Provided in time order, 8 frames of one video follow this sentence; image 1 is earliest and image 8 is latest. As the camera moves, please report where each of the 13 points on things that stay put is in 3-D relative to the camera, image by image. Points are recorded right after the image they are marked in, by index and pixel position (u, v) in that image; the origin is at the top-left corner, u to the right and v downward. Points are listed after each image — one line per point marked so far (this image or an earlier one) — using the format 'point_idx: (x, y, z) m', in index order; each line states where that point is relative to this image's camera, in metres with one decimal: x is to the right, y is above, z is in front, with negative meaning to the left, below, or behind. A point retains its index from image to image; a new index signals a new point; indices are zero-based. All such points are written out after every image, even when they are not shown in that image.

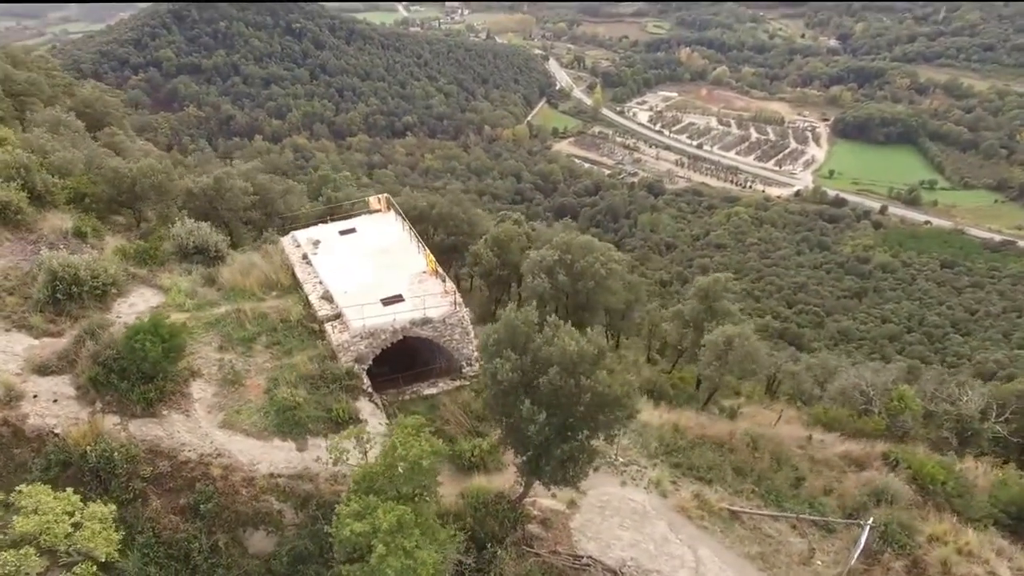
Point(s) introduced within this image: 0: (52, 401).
0: (-8.1, -2.0, +11.7) m
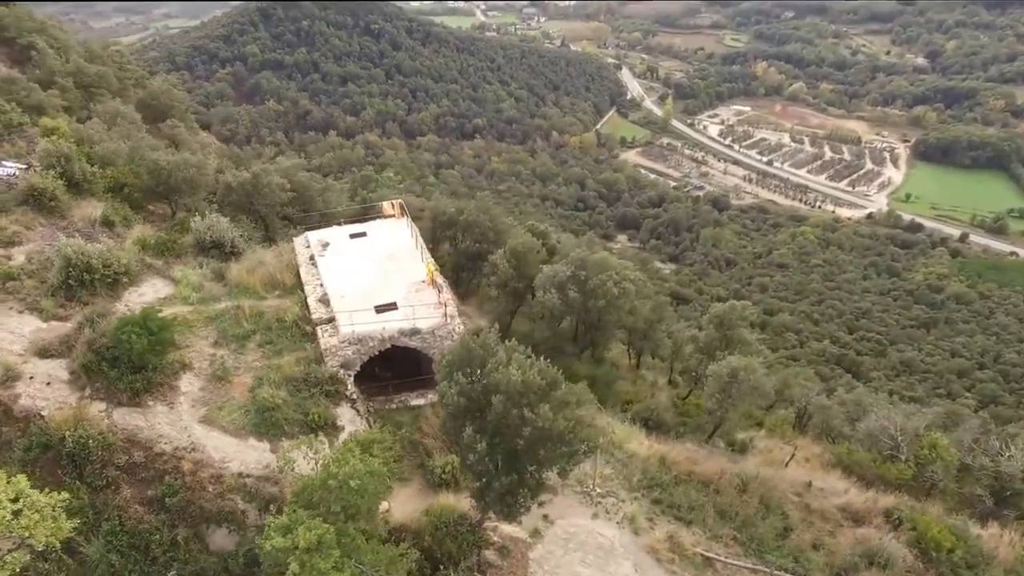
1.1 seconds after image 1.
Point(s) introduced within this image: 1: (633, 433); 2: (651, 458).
0: (-8.6, -1.8, +12.3) m
1: (+2.6, -3.3, +14.6) m
2: (+2.8, -3.4, +13.4) m
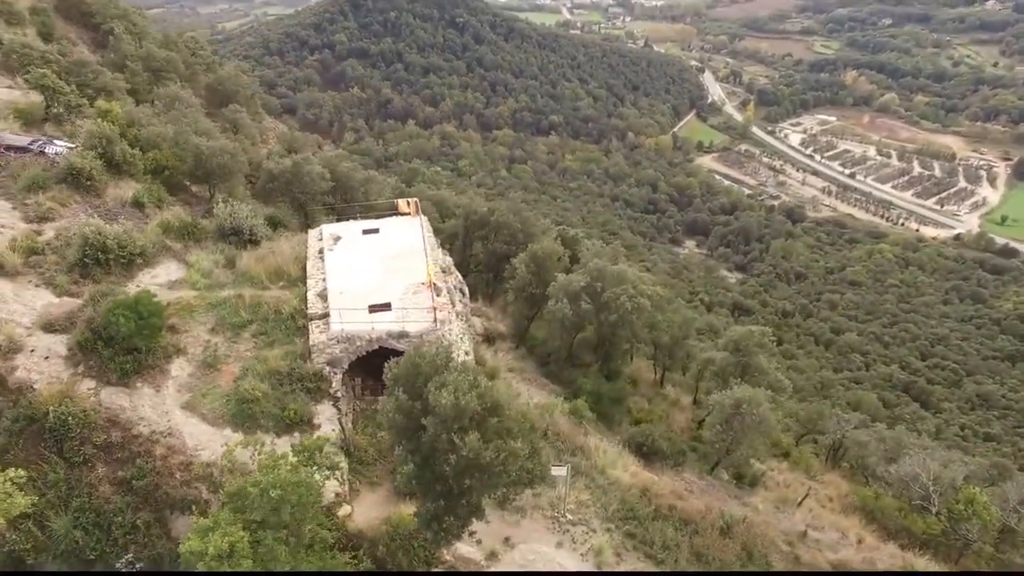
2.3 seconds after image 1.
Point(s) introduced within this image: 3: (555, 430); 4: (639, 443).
0: (-8.9, -1.3, +12.8) m
1: (+2.3, -3.6, +13.9) m
2: (+2.3, -3.8, +12.7) m
3: (+0.9, -2.9, +13.7) m
4: (+2.7, -3.5, +14.9) m
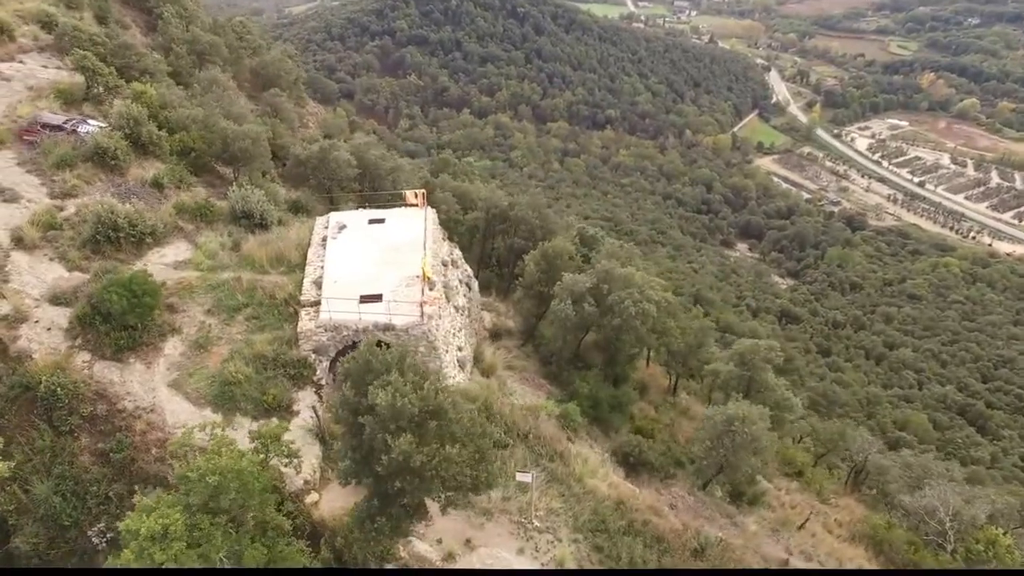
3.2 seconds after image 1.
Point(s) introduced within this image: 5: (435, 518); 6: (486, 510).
0: (-9.2, -0.8, +13.3) m
1: (+1.9, -3.7, +13.5) m
2: (+1.8, -3.9, +12.3) m
3: (+0.5, -2.9, +13.4) m
4: (+2.4, -3.6, +14.5) m
5: (-1.4, -4.0, +11.4) m
6: (-0.5, -3.9, +11.7) m
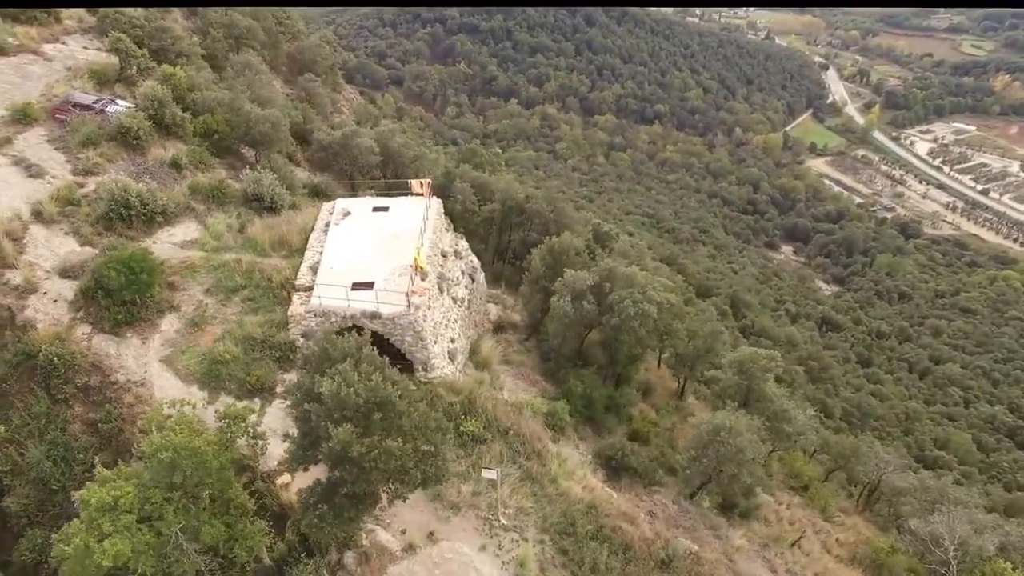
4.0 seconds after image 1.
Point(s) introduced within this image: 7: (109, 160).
0: (-9.5, -0.3, +13.8) m
1: (+1.5, -3.7, +13.4) m
2: (+1.3, -3.9, +12.2) m
3: (+0.1, -2.9, +13.3) m
4: (+2.1, -3.6, +14.3) m
5: (-2.0, -3.9, +11.5) m
6: (-1.0, -3.8, +11.7) m
7: (-10.7, +3.4, +17.8) m
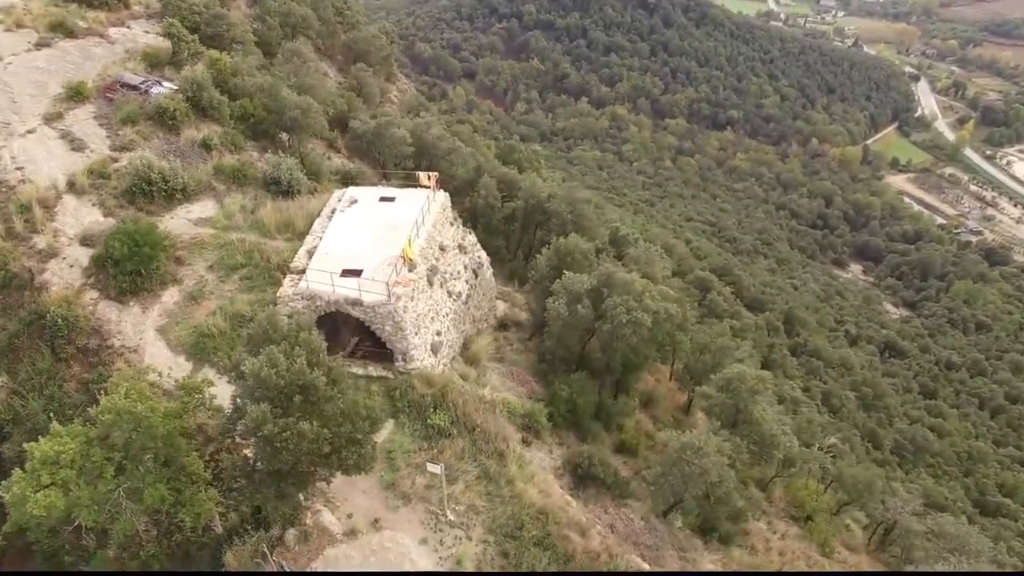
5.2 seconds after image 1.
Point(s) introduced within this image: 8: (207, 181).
0: (-9.8, +0.5, +14.8) m
1: (+0.8, -3.8, +13.3) m
2: (+0.4, -3.9, +12.1) m
3: (-0.5, -2.8, +13.4) m
4: (+1.4, -3.7, +14.1) m
5: (-2.8, -3.7, +11.7) m
6: (-1.9, -3.6, +11.8) m
7: (-10.4, +4.2, +18.8) m
8: (-8.2, +2.9, +17.9) m
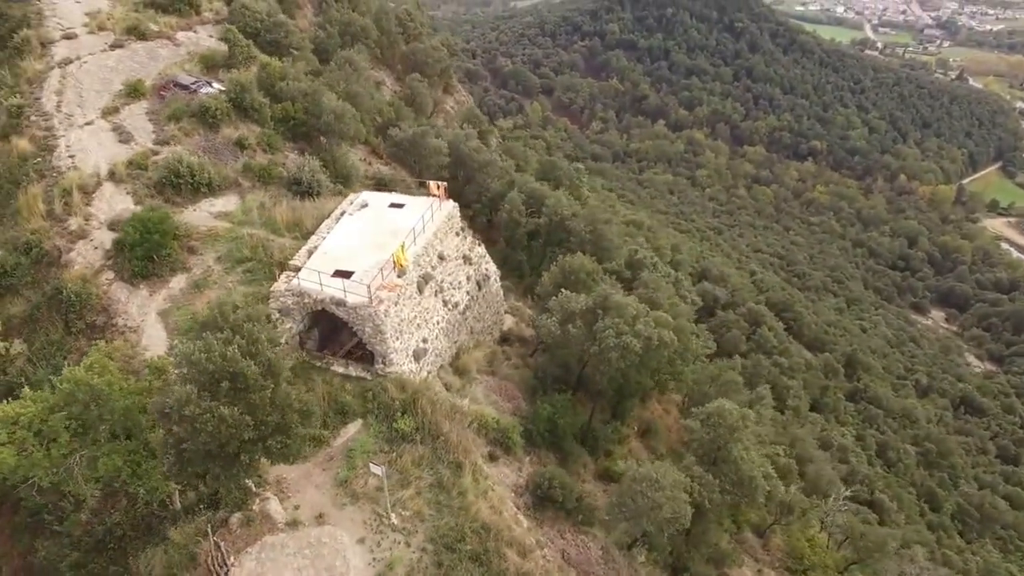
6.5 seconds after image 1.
0: (-10.0, +1.0, +16.0) m
1: (-0.1, -4.1, +13.2) m
2: (-0.6, -4.2, +12.1) m
3: (-1.3, -3.0, +13.5) m
4: (+0.7, -4.1, +13.9) m
5: (-3.8, -3.6, +12.1) m
6: (-2.8, -3.7, +12.1) m
7: (-9.8, +4.6, +20.1) m
8: (-7.9, +3.2, +18.9) m
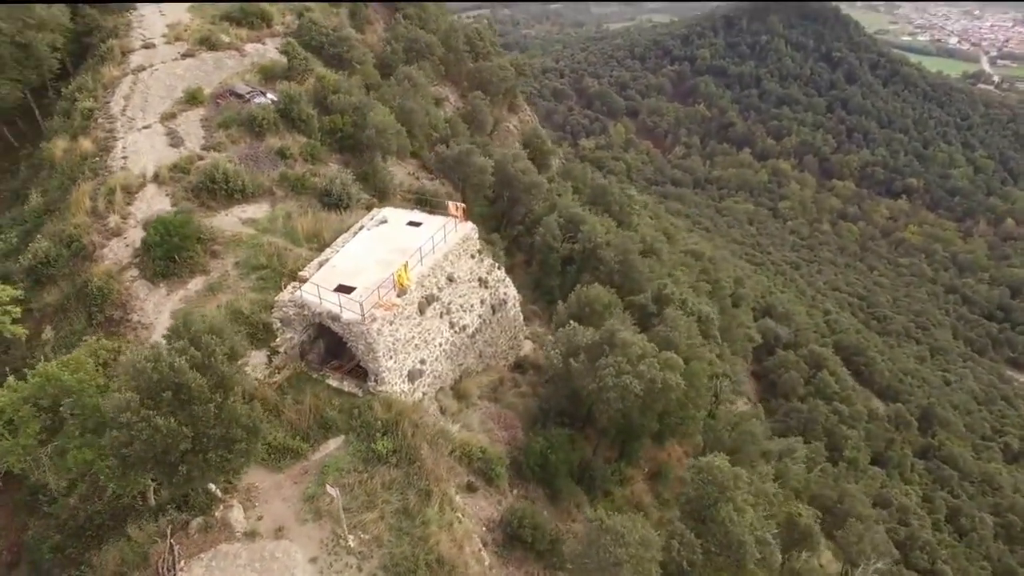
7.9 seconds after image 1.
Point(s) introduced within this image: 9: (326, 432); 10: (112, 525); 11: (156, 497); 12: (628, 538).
0: (-9.8, +1.1, +16.9) m
1: (-0.6, -4.6, +12.8) m
2: (-1.3, -4.6, +11.7) m
3: (-1.7, -3.5, +13.2) m
4: (+0.2, -4.7, +13.4) m
5: (-4.4, -3.9, +12.1) m
6: (-3.5, -4.0, +12.0) m
7: (-8.8, +4.6, +21.0) m
8: (-7.2, +3.0, +19.5) m
9: (-3.8, -2.9, +13.5) m
10: (-7.3, -4.3, +12.1) m
11: (-6.4, -3.7, +11.9) m
12: (+2.3, -4.4, +11.6) m
